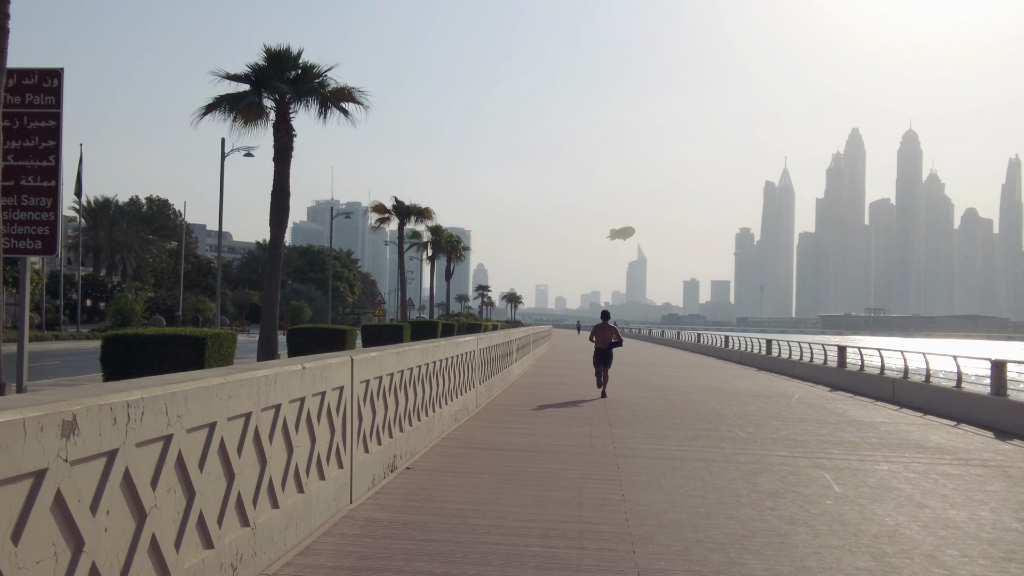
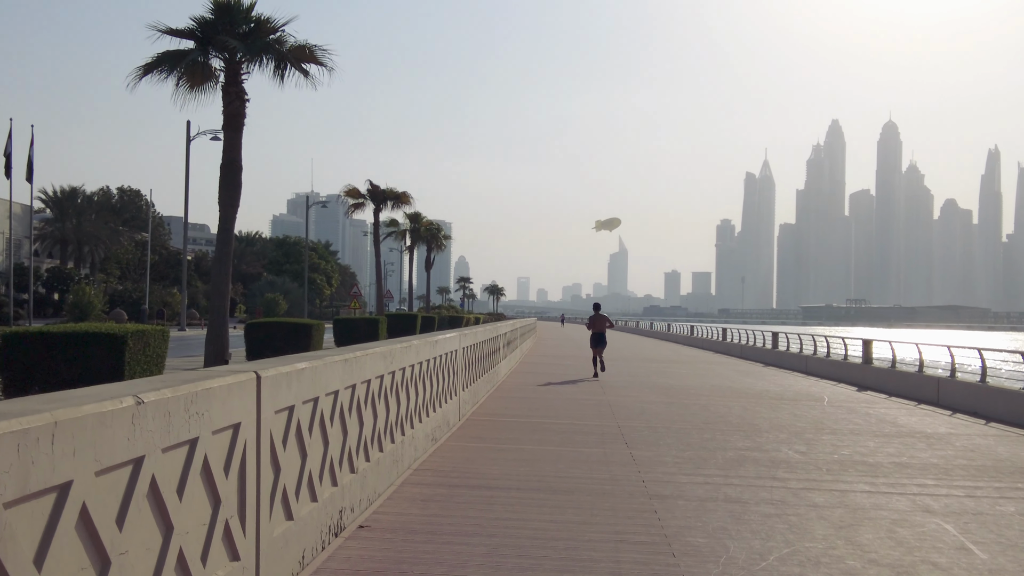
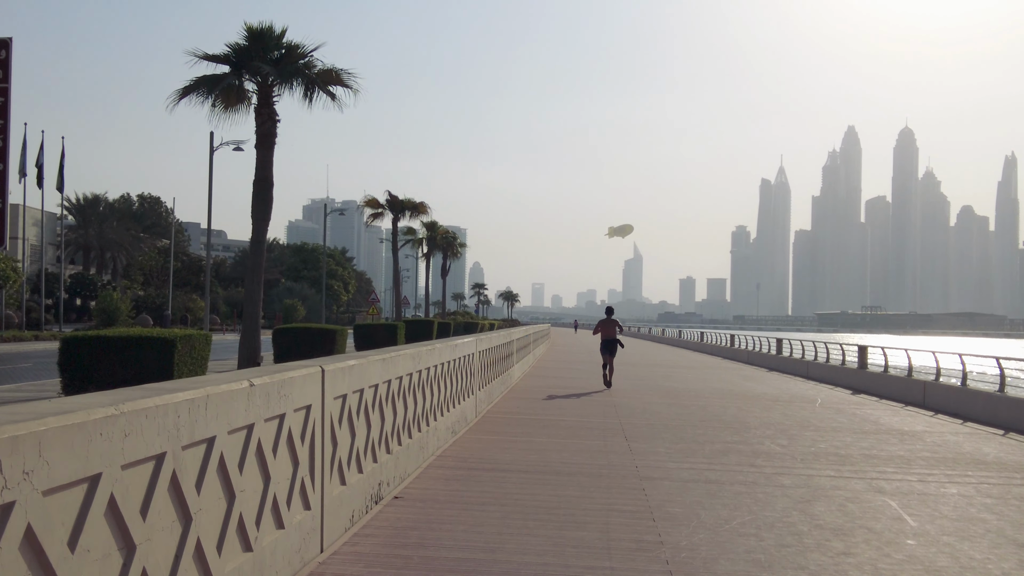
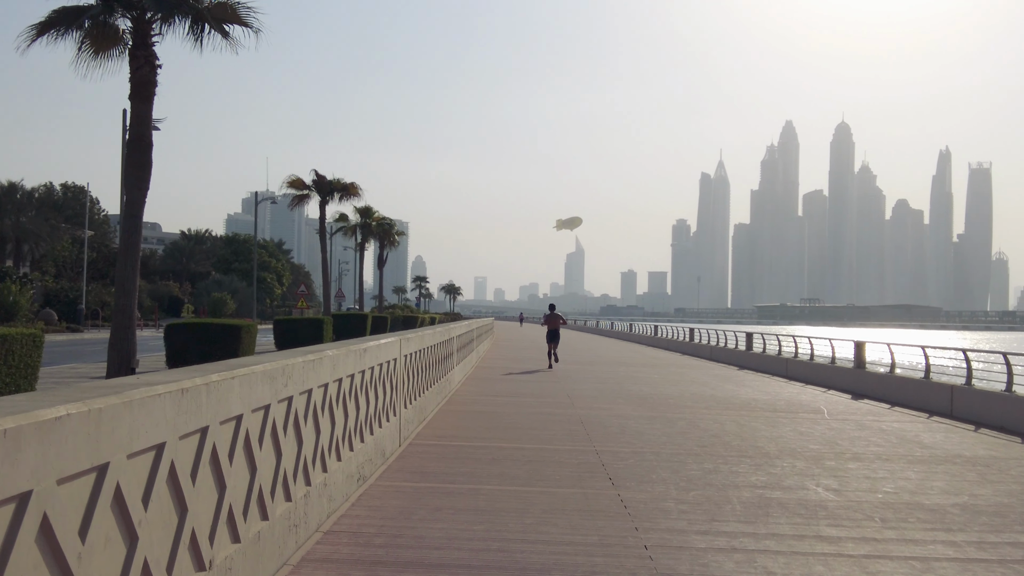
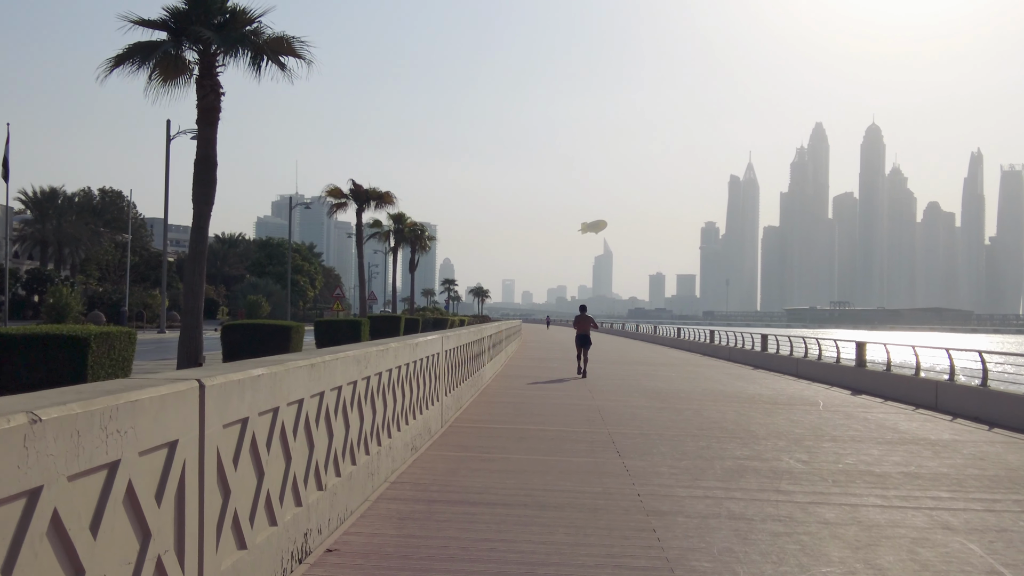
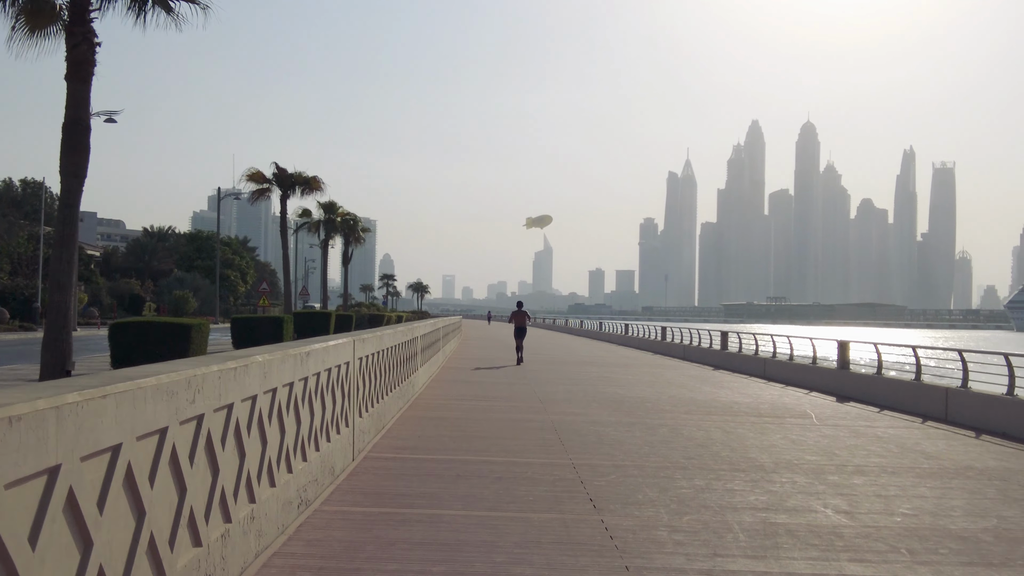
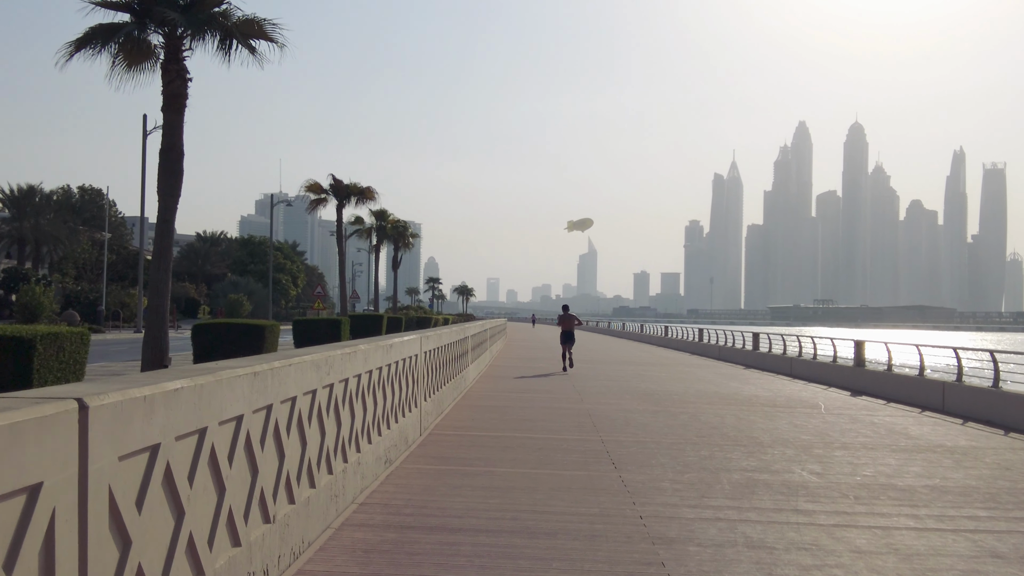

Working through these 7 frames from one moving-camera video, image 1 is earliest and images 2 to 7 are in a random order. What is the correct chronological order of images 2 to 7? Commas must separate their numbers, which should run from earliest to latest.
3, 2, 5, 7, 4, 6
